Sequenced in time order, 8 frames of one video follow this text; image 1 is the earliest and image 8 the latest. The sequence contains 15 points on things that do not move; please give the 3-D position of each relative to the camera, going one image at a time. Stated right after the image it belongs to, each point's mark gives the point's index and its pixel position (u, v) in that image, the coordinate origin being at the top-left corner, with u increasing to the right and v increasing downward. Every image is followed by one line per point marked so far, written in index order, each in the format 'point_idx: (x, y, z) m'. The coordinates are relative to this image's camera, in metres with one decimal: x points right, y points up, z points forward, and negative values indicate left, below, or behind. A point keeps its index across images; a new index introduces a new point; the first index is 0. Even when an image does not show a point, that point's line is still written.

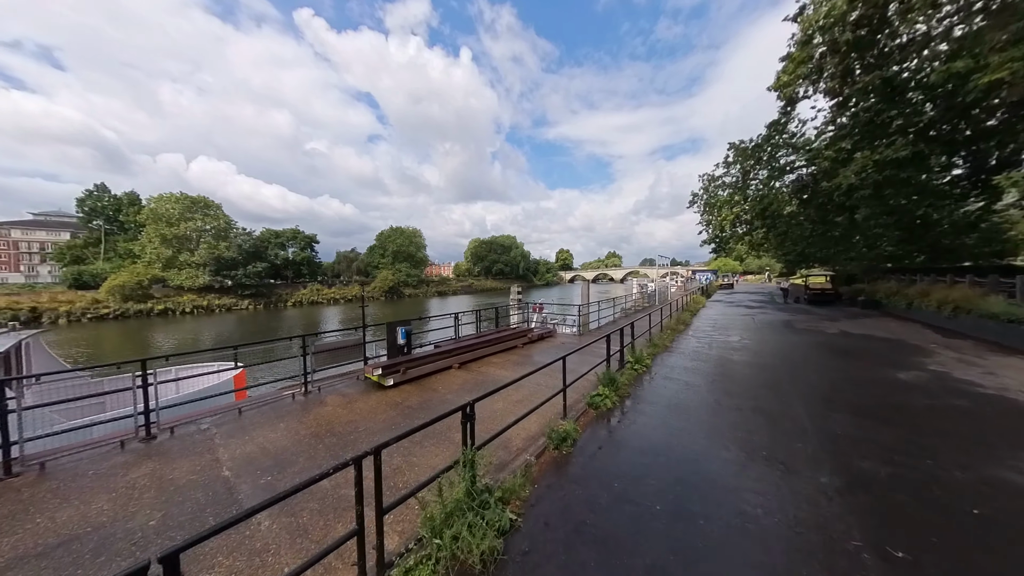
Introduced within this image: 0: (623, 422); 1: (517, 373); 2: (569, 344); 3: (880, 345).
0: (+1.9, -2.3, +4.9) m
1: (+0.1, -2.2, +7.3) m
2: (+2.1, -2.0, +10.1) m
3: (+11.8, -1.8, +9.0) m
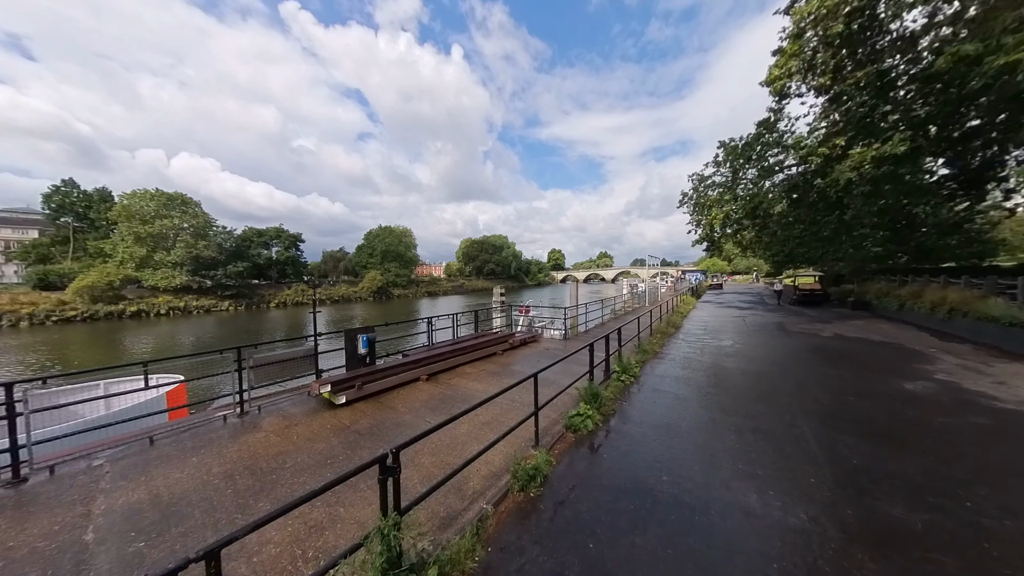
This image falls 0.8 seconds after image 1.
0: (+1.4, -2.4, +4.2) m
1: (-0.5, -2.3, +6.5) m
2: (+1.4, -2.1, +9.4) m
3: (+11.1, -1.9, +8.5) m
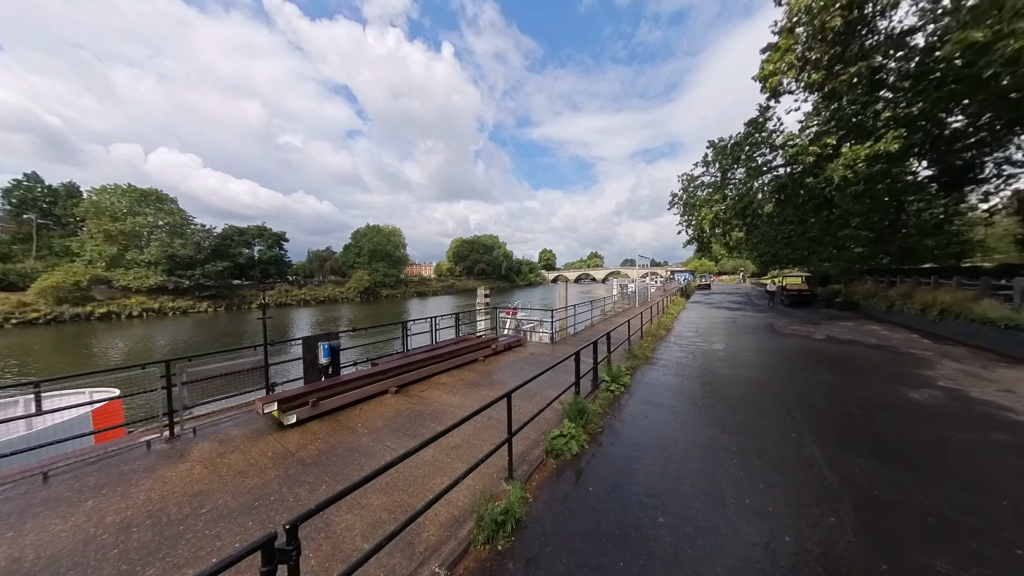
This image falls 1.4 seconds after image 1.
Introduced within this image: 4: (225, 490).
0: (+1.0, -2.4, +3.6) m
1: (-0.9, -2.3, +5.9) m
2: (+0.8, -2.1, +8.8) m
3: (+10.6, -1.9, +8.2) m
4: (-3.5, -2.5, +3.5) m
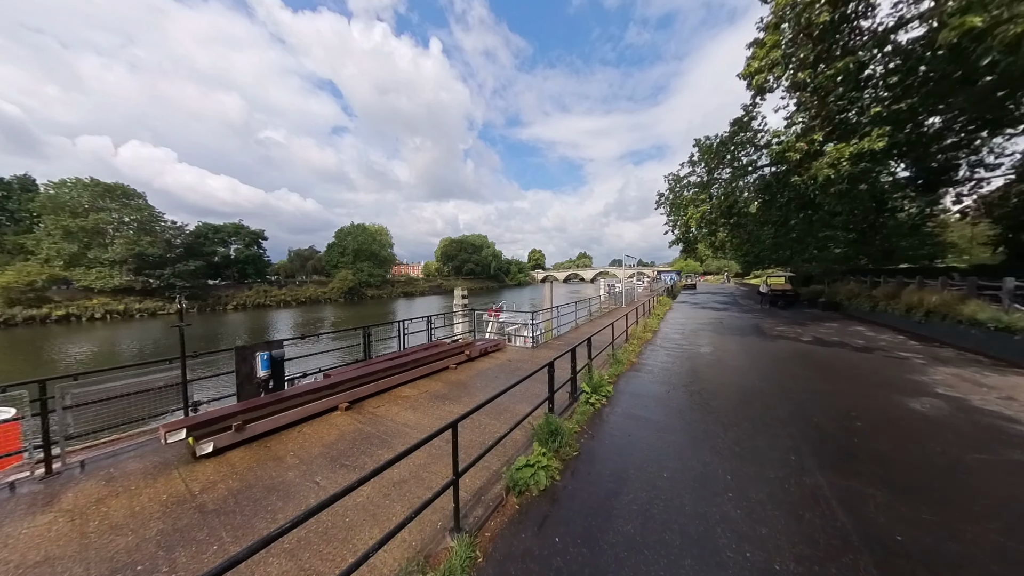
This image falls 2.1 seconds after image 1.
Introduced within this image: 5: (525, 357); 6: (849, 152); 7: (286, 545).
0: (+0.5, -2.4, +3.0) m
1: (-1.5, -2.3, +5.1) m
2: (+0.1, -2.2, +8.2) m
3: (+9.9, -1.9, +7.9) m
4: (-4.0, -2.5, +2.7) m
5: (+0.4, -2.1, +8.7) m
6: (+12.8, +5.2, +10.7) m
7: (-2.1, -2.4, +2.6) m
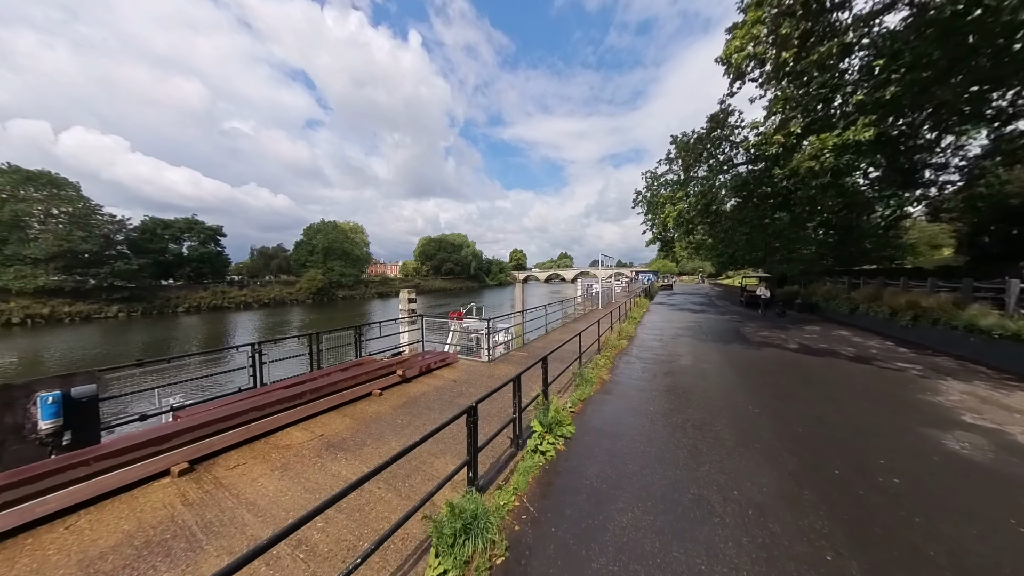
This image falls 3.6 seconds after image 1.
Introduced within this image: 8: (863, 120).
0: (-0.5, -2.5, +1.5) m
1: (-2.6, -2.4, +3.5) m
2: (-1.1, -2.2, +6.6) m
3: (+8.6, -2.0, +7.0) m
4: (-5.0, -2.6, +0.9) m
5: (-0.9, -2.2, +7.2) m
6: (+11.4, +5.1, +9.9) m
7: (-3.0, -2.5, +1.0) m
8: (+12.2, +5.8, +9.7) m
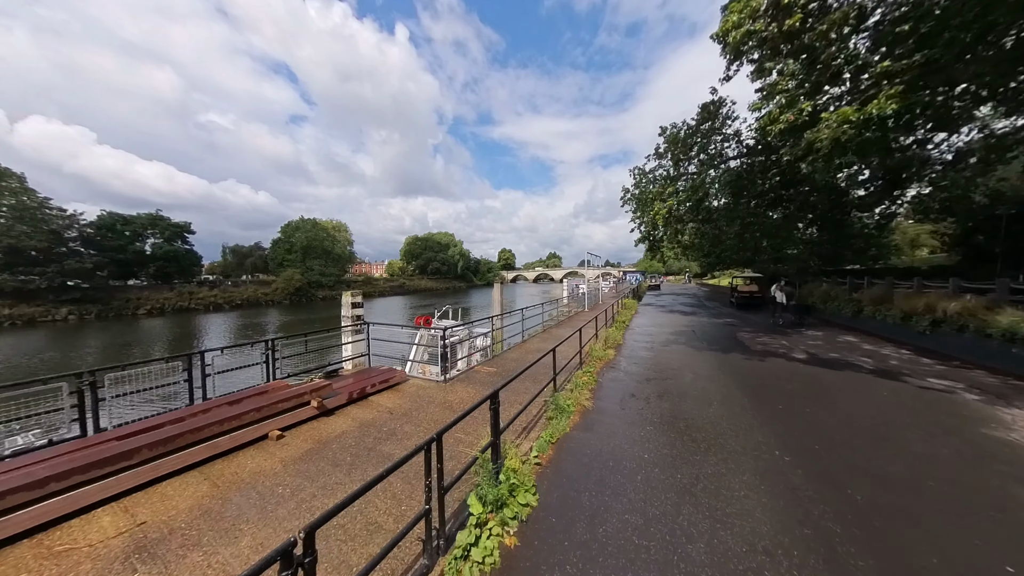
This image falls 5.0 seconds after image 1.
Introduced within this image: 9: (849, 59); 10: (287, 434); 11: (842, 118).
0: (-1.1, -2.6, -0.1) m
1: (-3.3, -2.5, +1.9) m
2: (-1.9, -2.3, +5.1) m
3: (+7.8, -2.0, +5.8) m
4: (-5.6, -2.7, -0.8) m
5: (-1.8, -2.3, +5.7) m
6: (+10.4, +5.1, +8.9) m
7: (-3.7, -2.5, -0.6) m
8: (+11.2, +5.8, +8.7) m
9: (+11.0, +7.4, +9.4) m
10: (-3.5, -2.3, +4.5) m
11: (+10.2, +5.2, +8.9) m
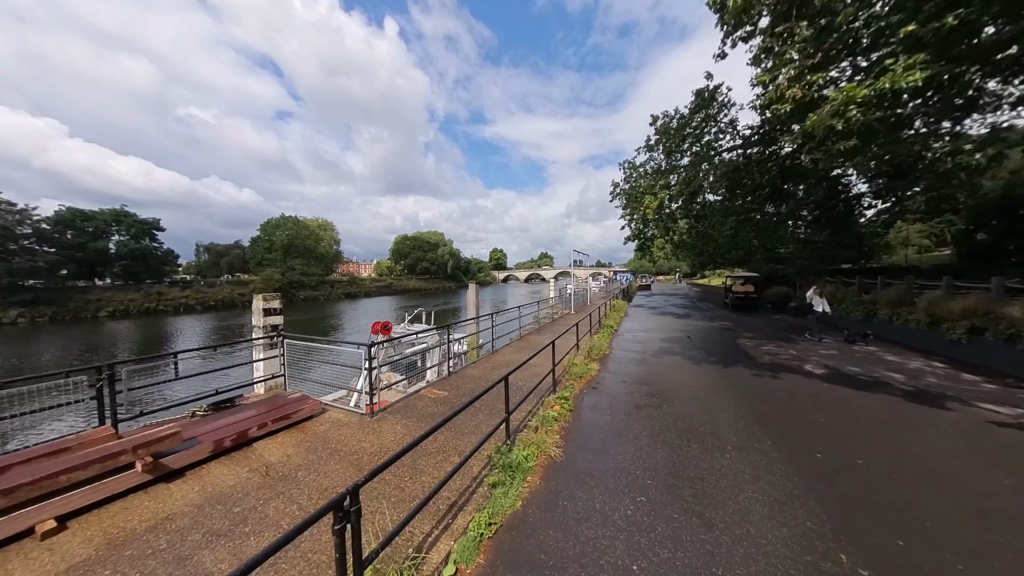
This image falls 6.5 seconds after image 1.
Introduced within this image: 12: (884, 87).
0: (-1.8, -2.6, -1.6) m
1: (-4.1, -2.5, +0.3) m
2: (-2.8, -2.3, +3.5) m
3: (+6.9, -2.1, +4.4) m
4: (-6.3, -2.7, -2.5) m
5: (-2.6, -2.3, +4.1) m
6: (+9.5, +5.1, +7.6) m
7: (-4.3, -2.6, -2.3) m
8: (+10.3, +5.7, +7.4) m
9: (+10.1, +7.4, +8.1) m
10: (-4.4, -2.3, +2.9) m
11: (+9.3, +5.1, +7.7) m
12: (+9.8, +5.1, +7.4) m
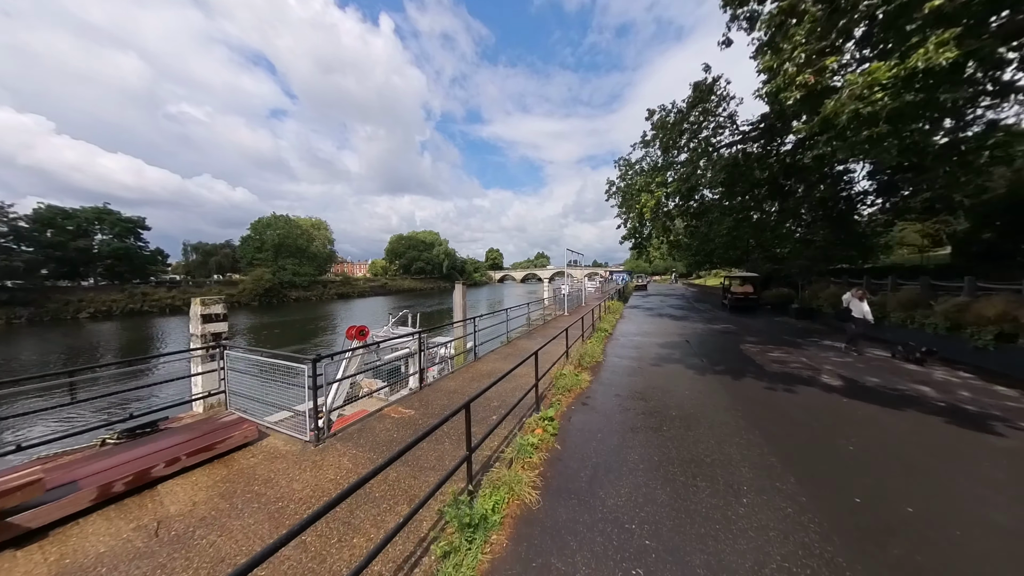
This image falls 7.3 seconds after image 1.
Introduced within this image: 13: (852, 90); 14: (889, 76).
0: (-2.1, -2.7, -2.4) m
1: (-4.4, -2.6, -0.5) m
2: (-3.2, -2.4, +2.7) m
3: (+6.6, -2.1, +3.8) m
4: (-6.6, -2.7, -3.3) m
5: (-3.0, -2.4, +3.3) m
6: (+9.1, +5.0, +6.9) m
7: (-4.7, -2.6, -3.1) m
8: (+9.8, +5.7, +6.8) m
9: (+9.7, +7.4, +7.5) m
10: (-4.7, -2.4, +2.1) m
11: (+8.9, +5.1, +7.0) m
12: (+9.4, +5.1, +6.8) m
13: (+8.7, +5.0, +7.3) m
14: (+9.0, +5.0, +6.8) m
